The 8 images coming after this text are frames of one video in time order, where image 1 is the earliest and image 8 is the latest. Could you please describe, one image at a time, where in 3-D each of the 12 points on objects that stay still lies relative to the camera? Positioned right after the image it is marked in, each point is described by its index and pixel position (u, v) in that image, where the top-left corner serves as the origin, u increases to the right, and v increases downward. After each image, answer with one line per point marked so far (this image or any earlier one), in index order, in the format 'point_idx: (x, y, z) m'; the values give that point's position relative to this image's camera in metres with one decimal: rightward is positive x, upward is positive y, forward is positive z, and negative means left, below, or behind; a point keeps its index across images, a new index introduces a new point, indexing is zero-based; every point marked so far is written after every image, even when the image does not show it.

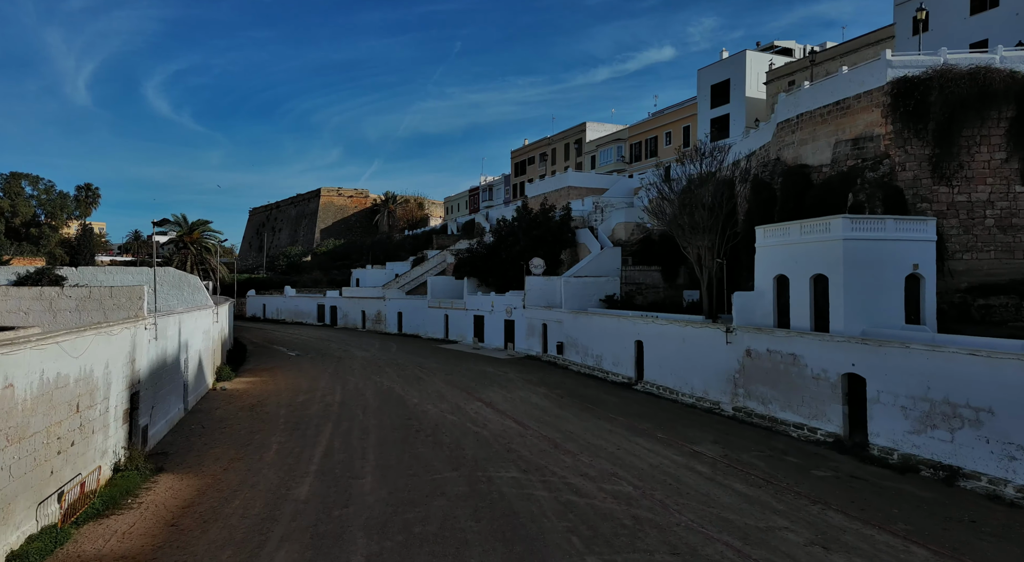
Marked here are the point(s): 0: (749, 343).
0: (+6.6, -1.8, +17.3) m
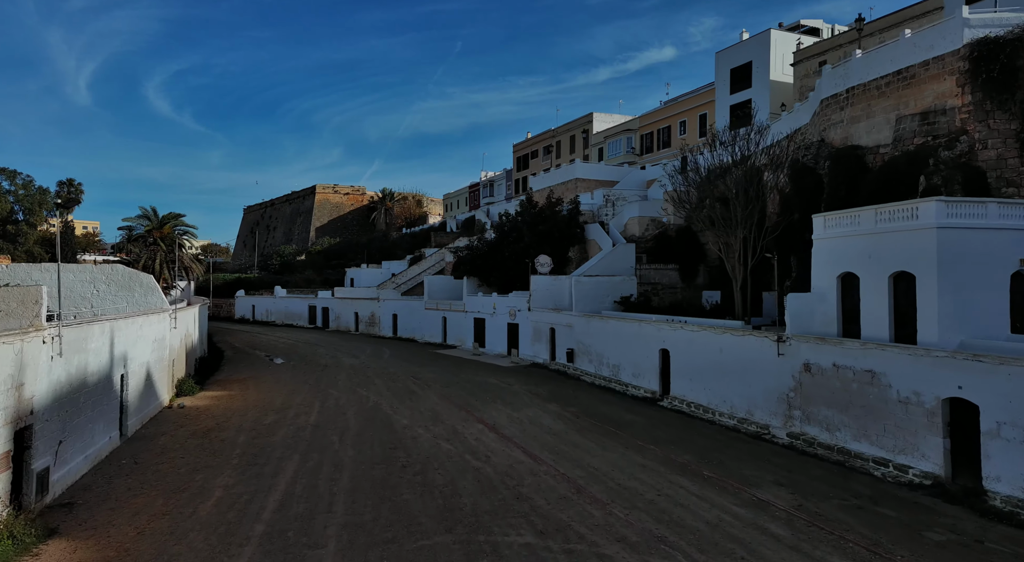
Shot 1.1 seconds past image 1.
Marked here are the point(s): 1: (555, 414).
0: (+6.8, -1.7, +14.2) m
1: (+1.2, -3.8, +17.7) m
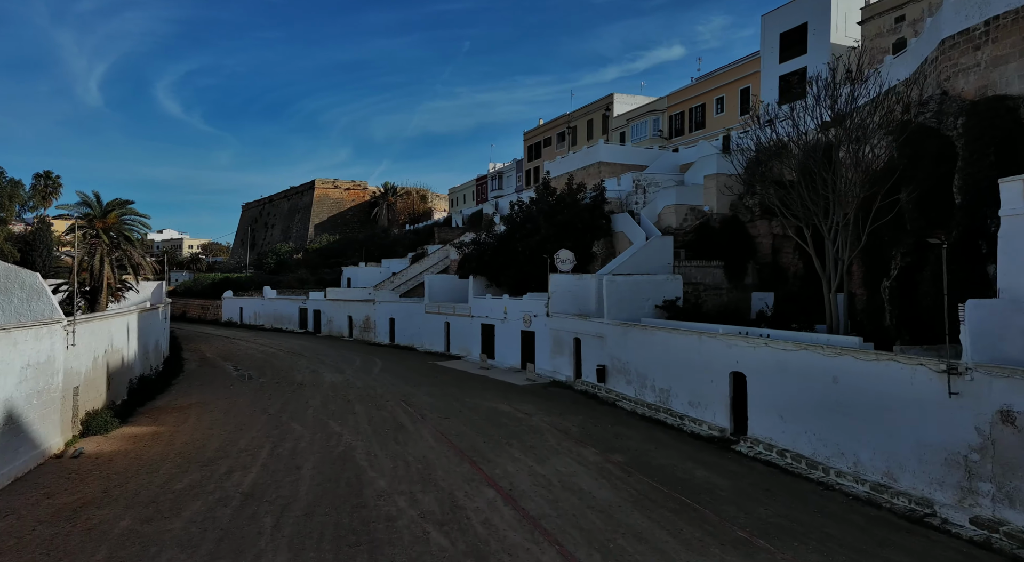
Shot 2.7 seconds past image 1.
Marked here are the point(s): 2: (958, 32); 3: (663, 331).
0: (+7.2, -1.7, +9.0) m
1: (+1.7, -3.8, +12.5) m
2: (+11.4, +6.4, +15.9) m
3: (+4.3, -1.4, +17.7) m
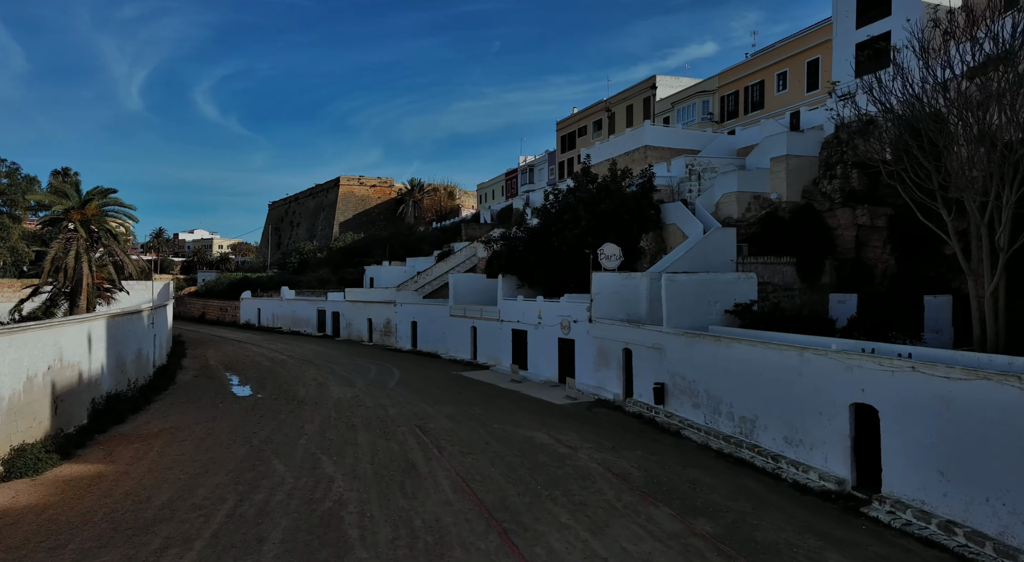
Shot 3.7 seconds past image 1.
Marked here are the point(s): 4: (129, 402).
0: (+7.7, -1.7, +5.0) m
1: (+2.4, -3.8, +8.7) m
2: (+12.2, +6.4, +11.7) m
3: (+5.2, -1.4, +13.8) m
4: (-10.9, -3.5, +17.7) m
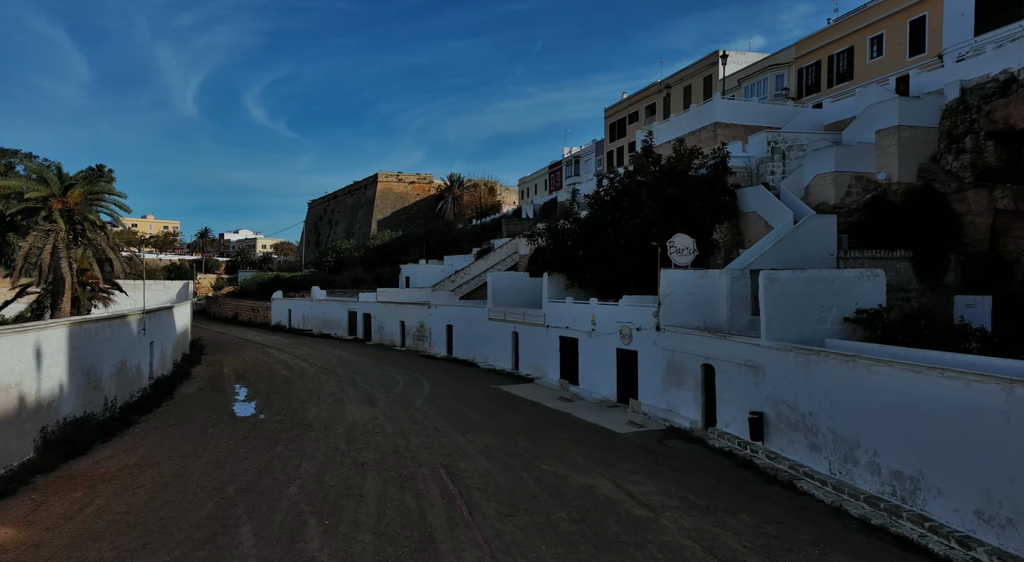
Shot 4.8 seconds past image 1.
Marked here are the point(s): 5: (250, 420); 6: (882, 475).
0: (+8.1, -1.7, +0.7) m
1: (+3.0, -3.8, +4.8) m
2: (+13.0, +6.4, +7.1) m
3: (+6.1, -1.4, +9.7) m
4: (-9.7, -3.4, +14.6) m
5: (-7.3, -3.9, +17.1) m
6: (+6.1, -3.2, +10.1) m
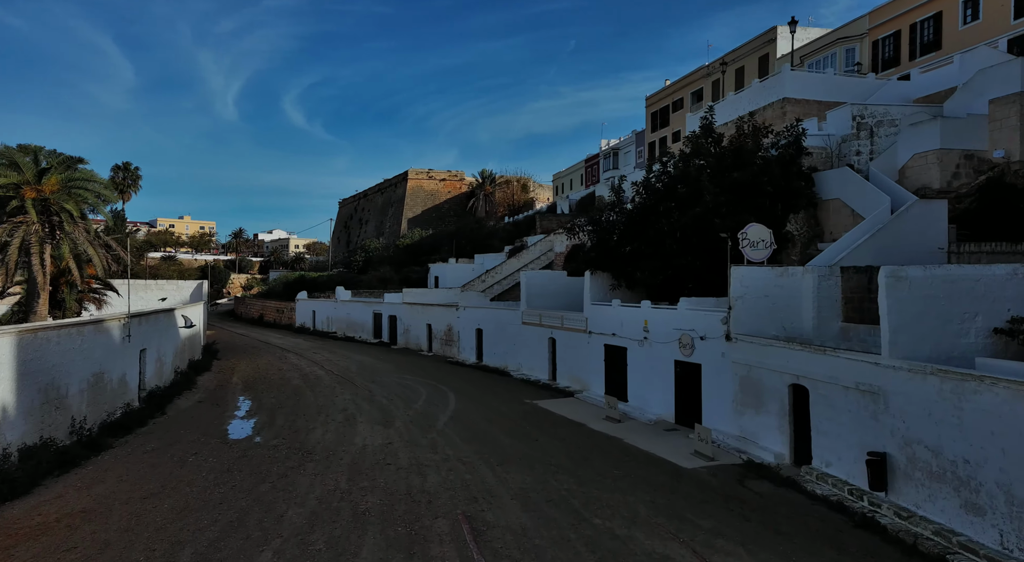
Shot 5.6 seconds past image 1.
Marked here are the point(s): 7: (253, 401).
0: (+8.1, -1.7, -2.7) m
1: (+3.2, -3.8, +1.7) m
2: (+13.4, +6.4, +3.4) m
3: (+6.7, -1.4, +6.4) m
4: (-8.9, -3.4, +12.1) m
5: (-6.3, -3.8, +14.6) m
6: (+6.6, -3.2, +6.9) m
7: (-8.3, -3.9, +19.9) m
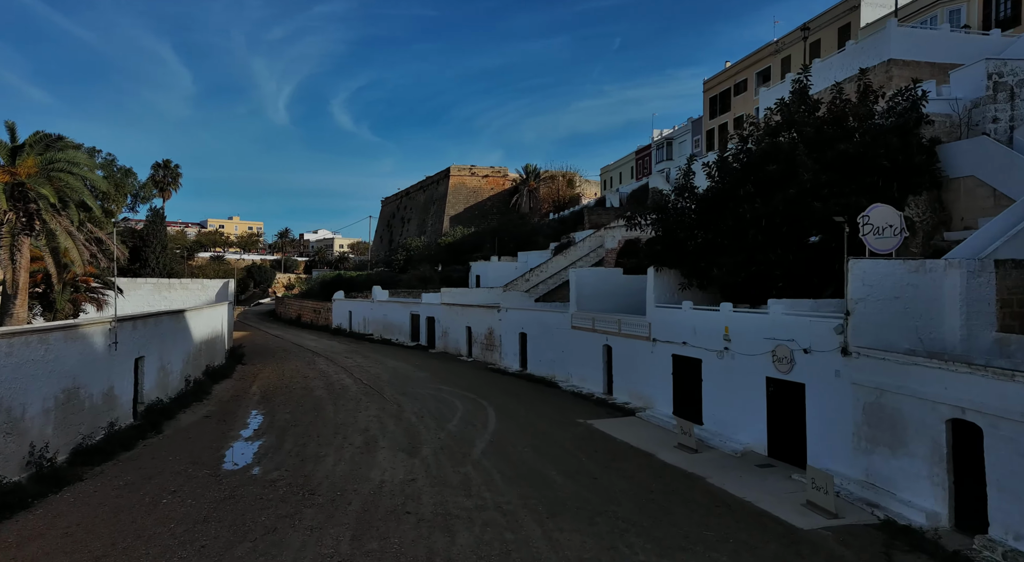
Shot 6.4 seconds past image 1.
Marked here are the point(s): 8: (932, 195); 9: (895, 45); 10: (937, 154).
0: (+7.9, -1.6, -6.3) m
1: (+3.3, -3.7, -1.5) m
2: (+13.5, +6.5, -0.5) m
3: (+7.1, -1.3, +2.9) m
4: (-8.1, -3.4, +9.7) m
5: (-5.3, -3.8, +12.0) m
6: (+7.1, -3.1, +3.4) m
7: (-6.9, -3.8, +17.4) m
8: (+10.3, +2.1, +15.2) m
9: (+11.5, +7.2, +18.5) m
10: (+10.6, +3.2, +15.5) m
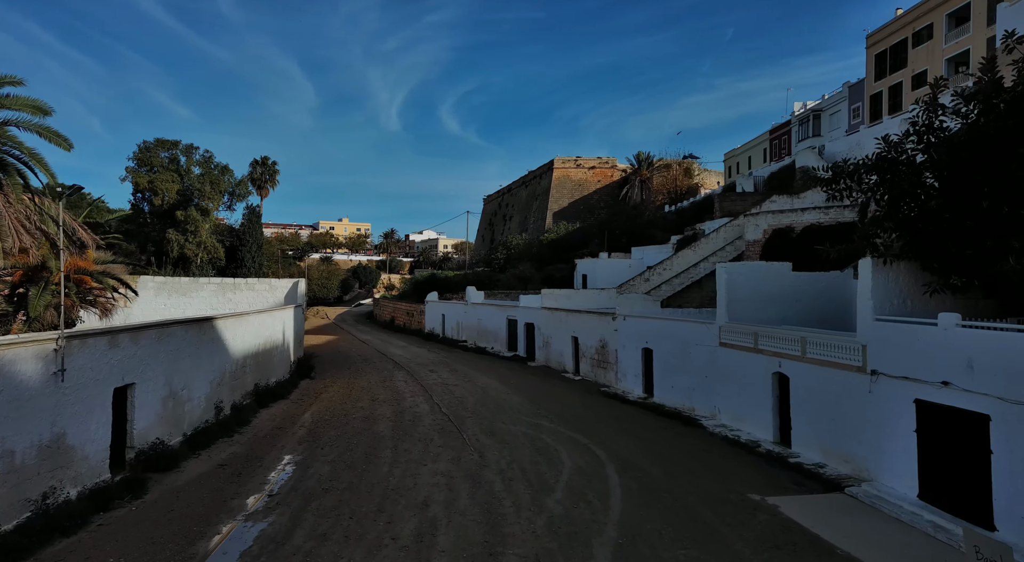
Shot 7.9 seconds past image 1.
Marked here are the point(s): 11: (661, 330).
0: (+6.3, -1.6, -13.3) m
1: (+2.6, -3.7, -7.8) m
2: (+12.8, +6.5, -8.5) m
3: (+7.0, -1.3, -4.1) m
4: (-6.8, -3.4, +5.2) m
5: (-3.7, -3.8, +6.9) m
6: (+7.1, -3.1, -3.6) m
7: (-4.4, -3.8, +12.5) m
8: (+12.3, +2.1, +7.6) m
9: (+14.0, +7.2, +10.6) m
10: (+12.6, +3.2, +7.8) m
11: (+4.7, -1.5, +19.1) m
